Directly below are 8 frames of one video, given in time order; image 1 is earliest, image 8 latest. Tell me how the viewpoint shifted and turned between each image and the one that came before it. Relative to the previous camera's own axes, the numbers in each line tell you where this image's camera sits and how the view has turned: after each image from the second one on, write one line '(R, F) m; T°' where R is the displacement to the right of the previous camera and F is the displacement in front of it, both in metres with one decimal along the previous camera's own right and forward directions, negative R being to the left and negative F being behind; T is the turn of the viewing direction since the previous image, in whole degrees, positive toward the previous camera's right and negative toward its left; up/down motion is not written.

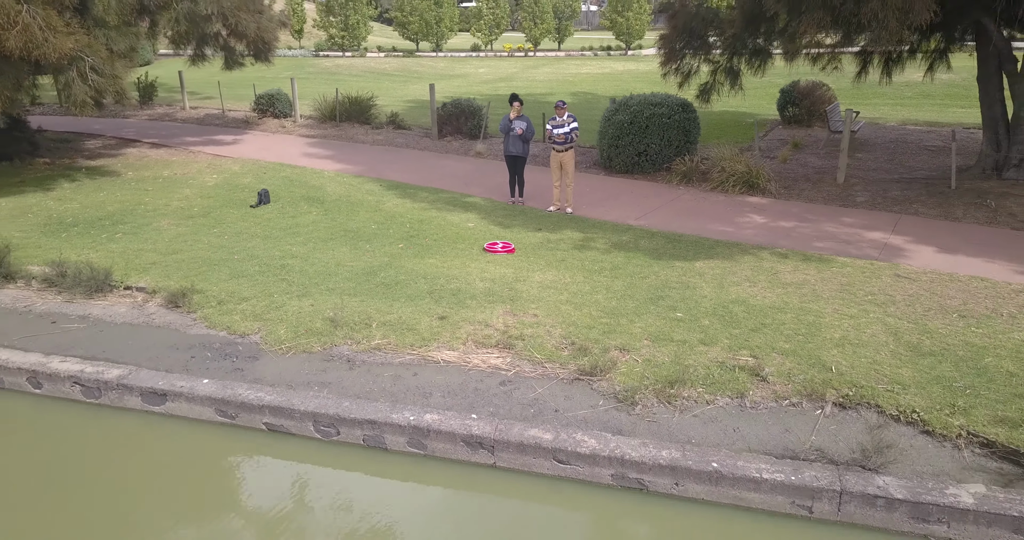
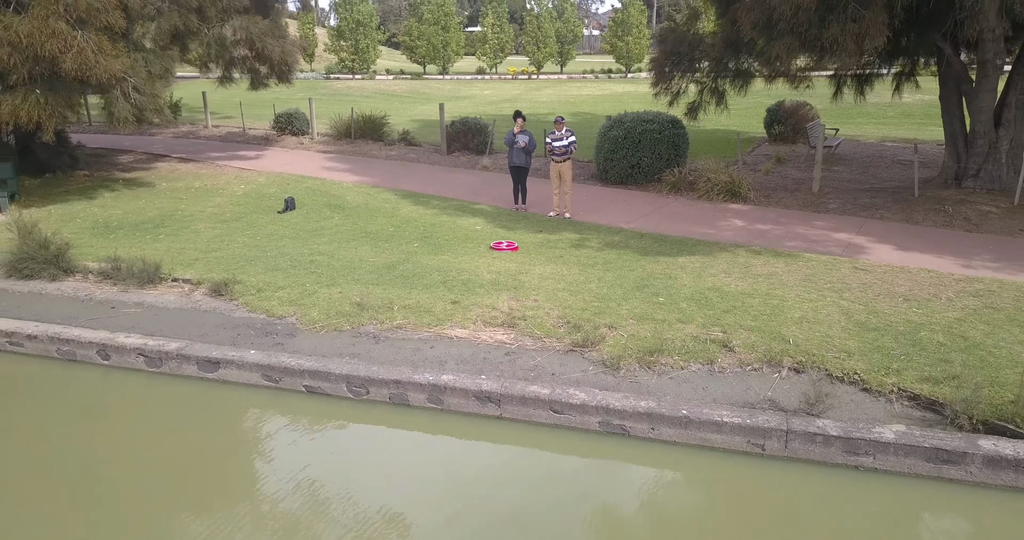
(0.0, -0.7) m; 0°
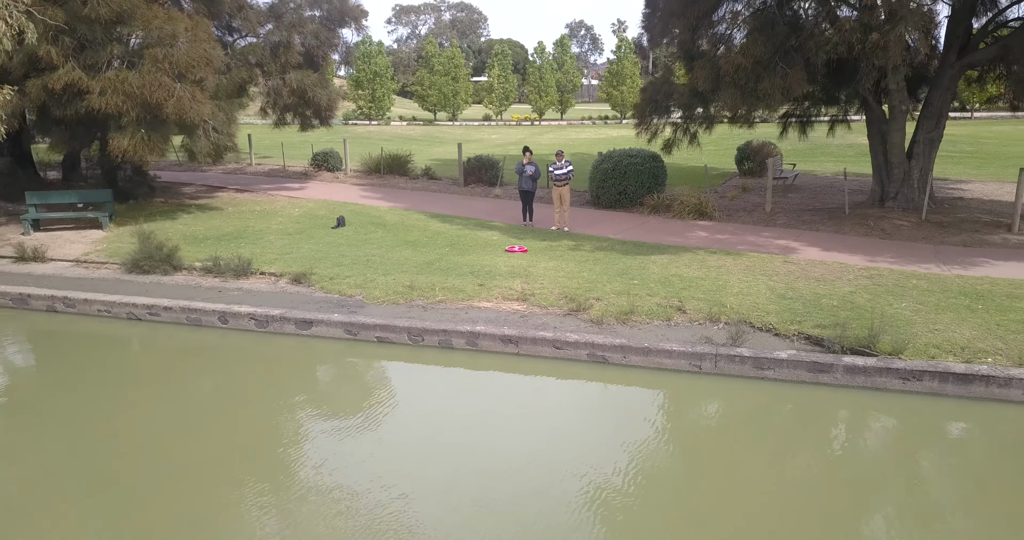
(-0.1, -1.9) m; 0°
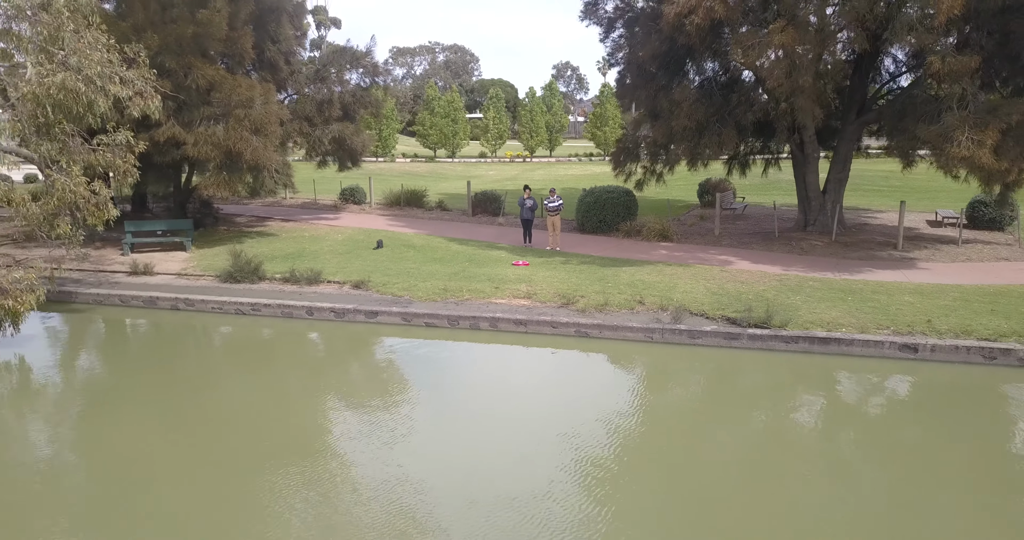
(-0.3, -2.7) m; +1°
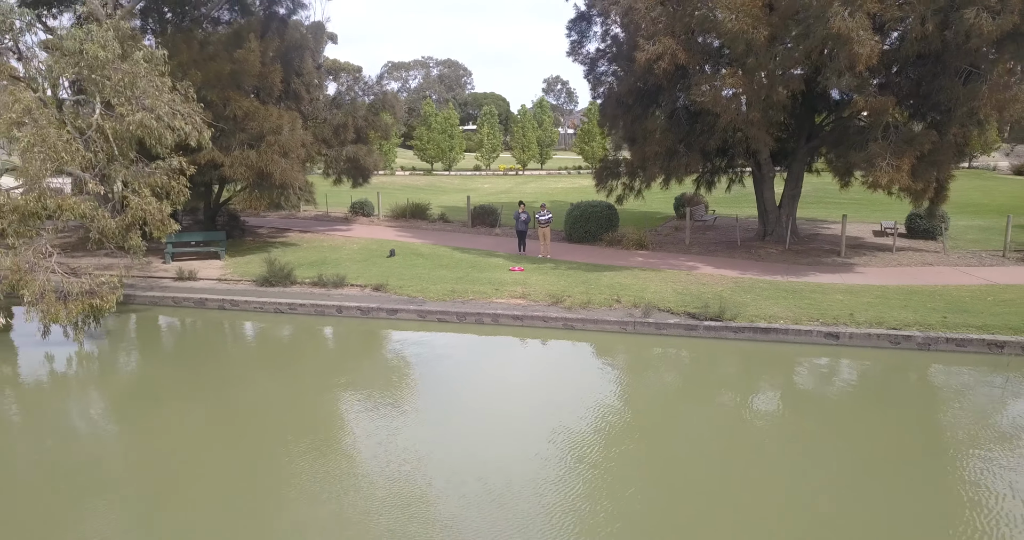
(-0.1, -1.8) m; +1°
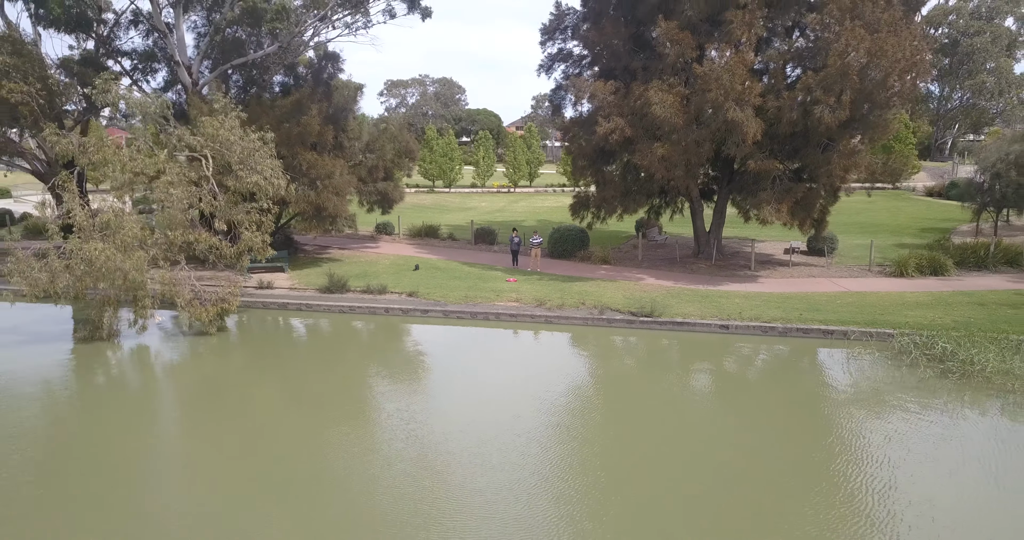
(-0.2, -4.8) m; +1°
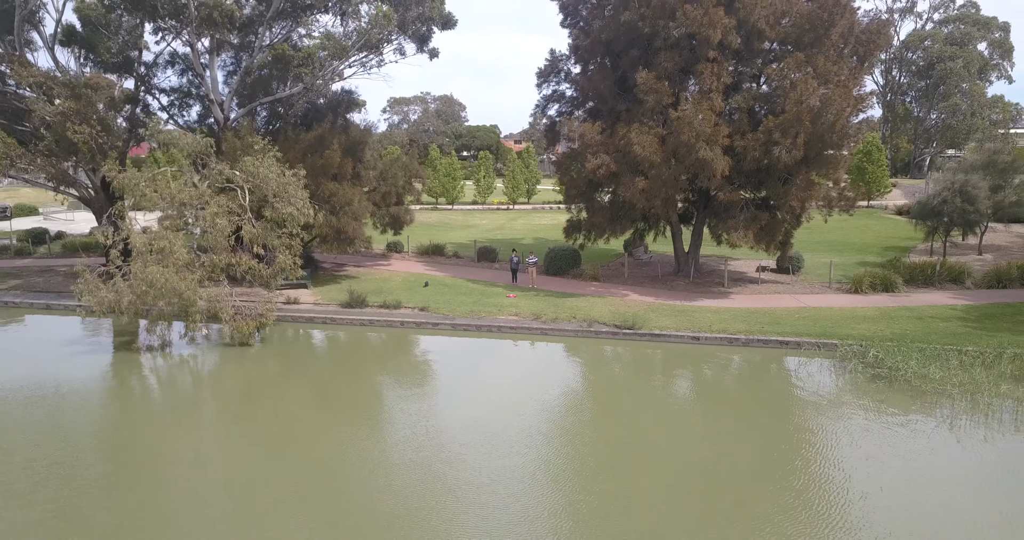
(0.0, -2.3) m; 0°
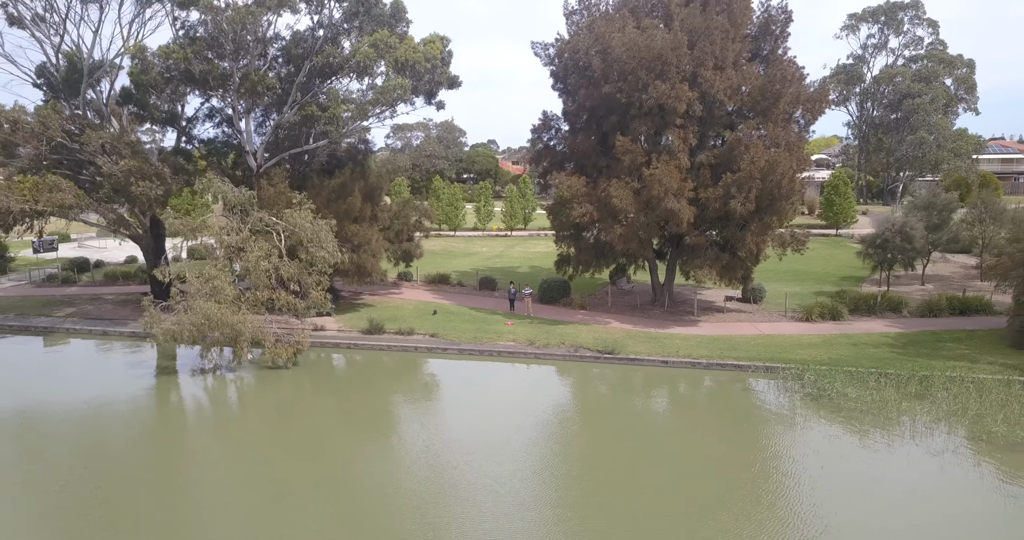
(0.0, -3.1) m; 0°
